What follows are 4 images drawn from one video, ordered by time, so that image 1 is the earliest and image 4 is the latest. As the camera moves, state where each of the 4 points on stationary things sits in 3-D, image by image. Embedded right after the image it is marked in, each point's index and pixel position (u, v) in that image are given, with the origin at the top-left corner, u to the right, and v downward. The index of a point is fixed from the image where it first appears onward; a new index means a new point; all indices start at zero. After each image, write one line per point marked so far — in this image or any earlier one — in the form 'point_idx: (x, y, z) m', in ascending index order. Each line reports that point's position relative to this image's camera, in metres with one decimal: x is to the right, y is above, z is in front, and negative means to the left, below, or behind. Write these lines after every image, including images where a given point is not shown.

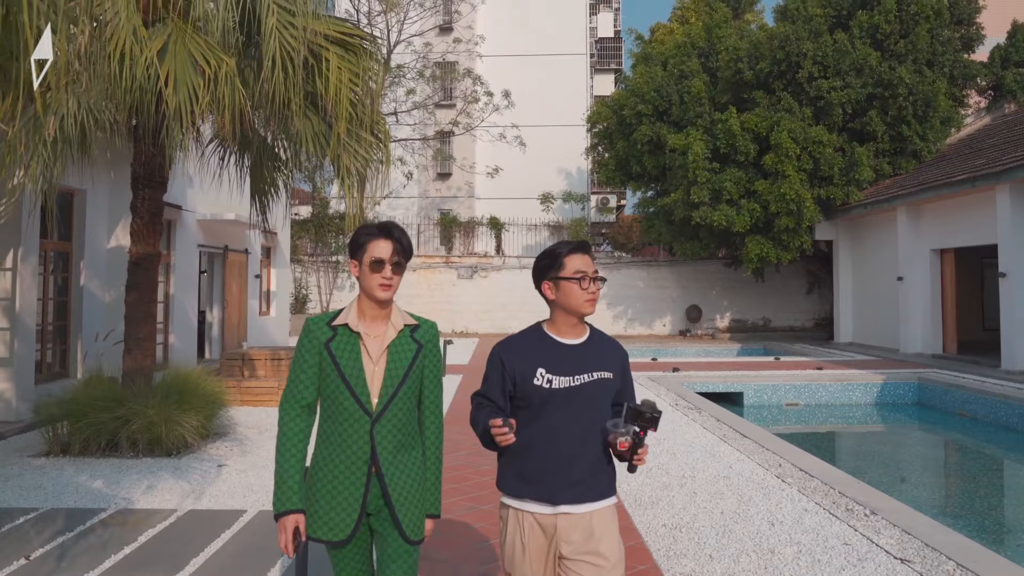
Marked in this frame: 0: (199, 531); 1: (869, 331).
0: (-1.6, -1.3, +3.7) m
1: (+7.1, -0.9, +14.2) m
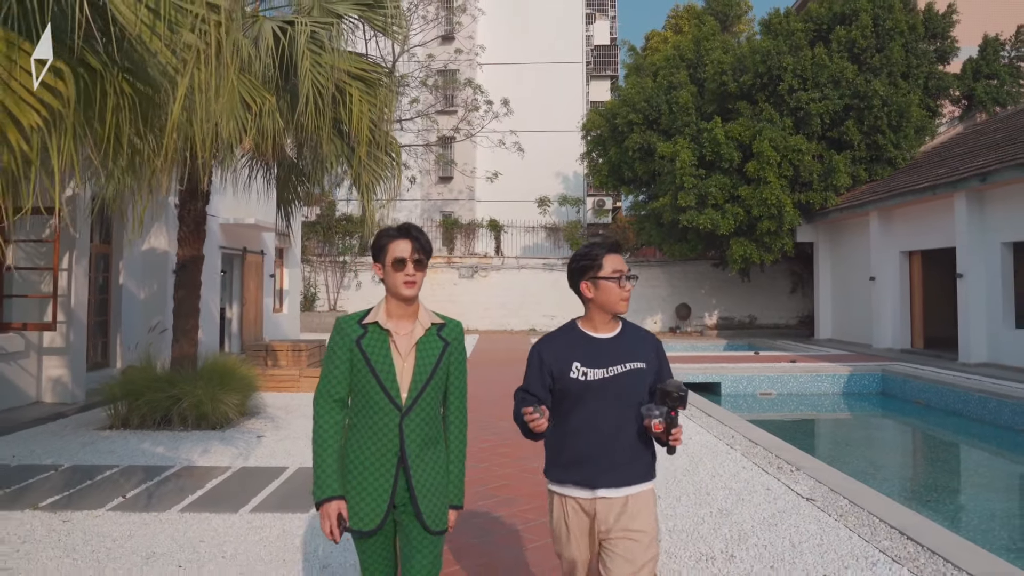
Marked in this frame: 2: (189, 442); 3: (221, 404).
0: (-1.7, -1.2, +4.6) m
1: (+7.1, -0.8, +15.1) m
2: (-2.6, -1.2, +5.6) m
3: (-2.5, -1.0, +6.2) m
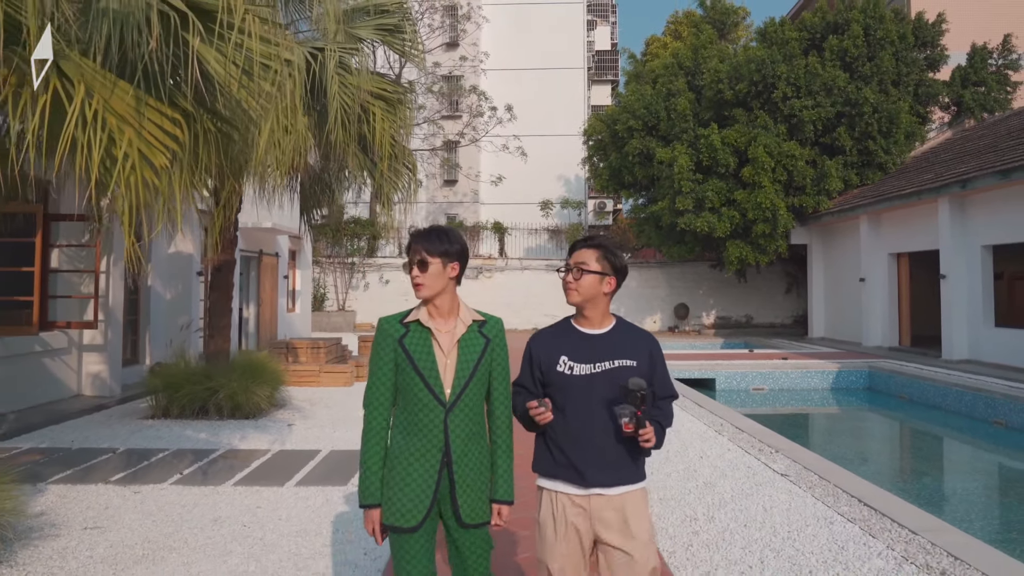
0: (-1.6, -1.3, +5.1) m
1: (+7.1, -0.9, +15.6) m
2: (-2.5, -1.2, +6.2) m
3: (-2.4, -1.0, +6.7) m
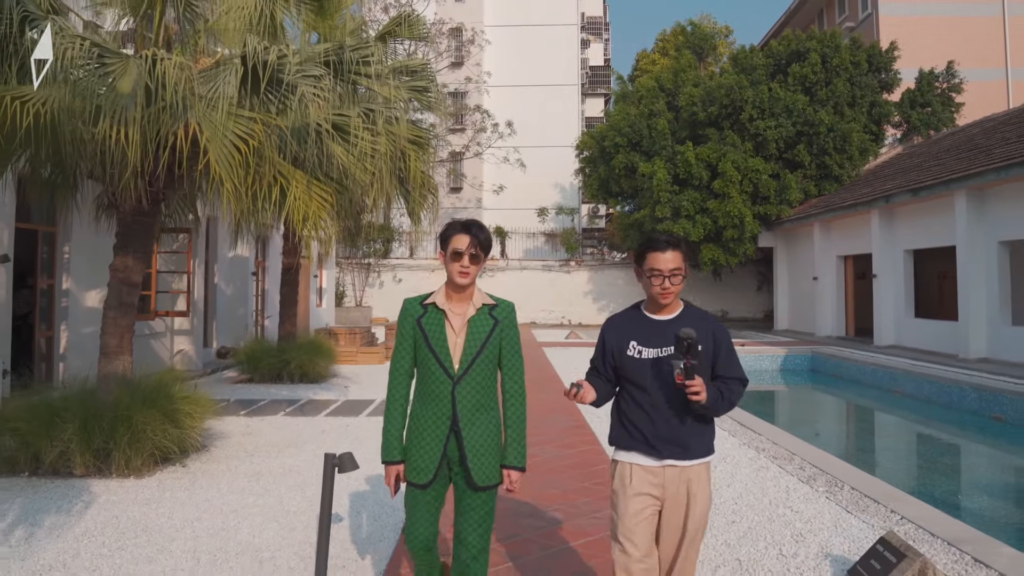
0: (-1.6, -1.2, +7.3) m
1: (+7.1, -0.8, +17.8) m
2: (-2.5, -1.2, +8.4) m
3: (-2.4, -1.0, +8.9) m
